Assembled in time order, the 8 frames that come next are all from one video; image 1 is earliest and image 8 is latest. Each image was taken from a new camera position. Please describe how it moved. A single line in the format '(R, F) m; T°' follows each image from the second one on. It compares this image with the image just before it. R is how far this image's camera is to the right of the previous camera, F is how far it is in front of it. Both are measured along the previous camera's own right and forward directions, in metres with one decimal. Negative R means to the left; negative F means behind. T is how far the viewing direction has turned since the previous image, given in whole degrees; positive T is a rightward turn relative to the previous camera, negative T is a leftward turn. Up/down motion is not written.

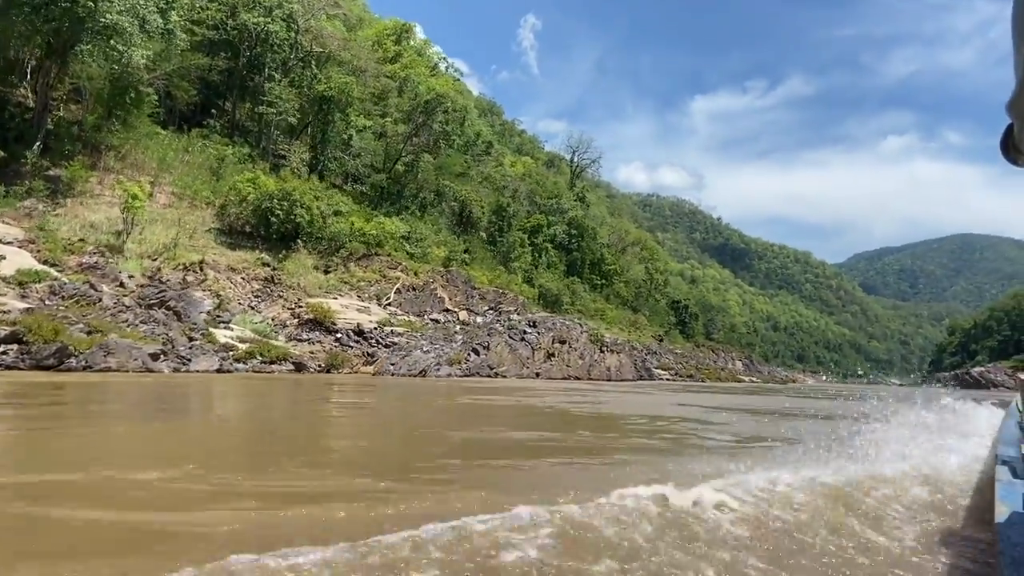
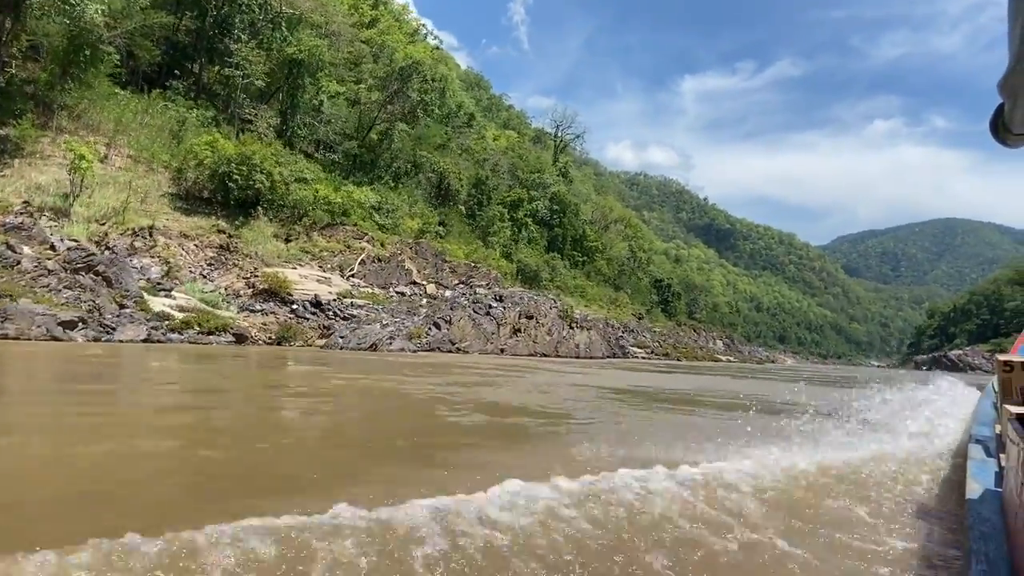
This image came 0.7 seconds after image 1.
(+0.7, +1.0) m; +1°
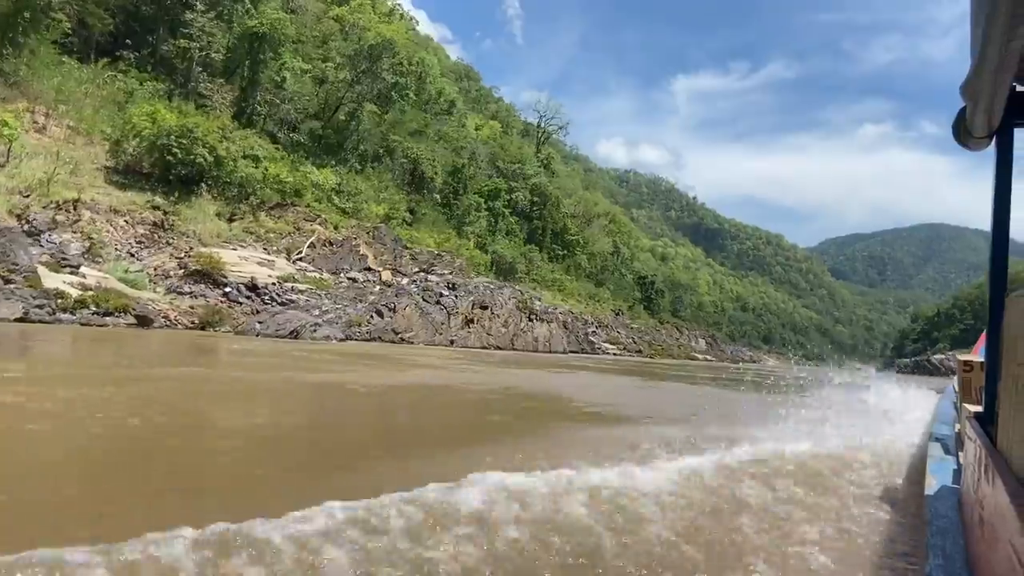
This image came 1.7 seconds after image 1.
(+1.2, +1.5) m; +1°
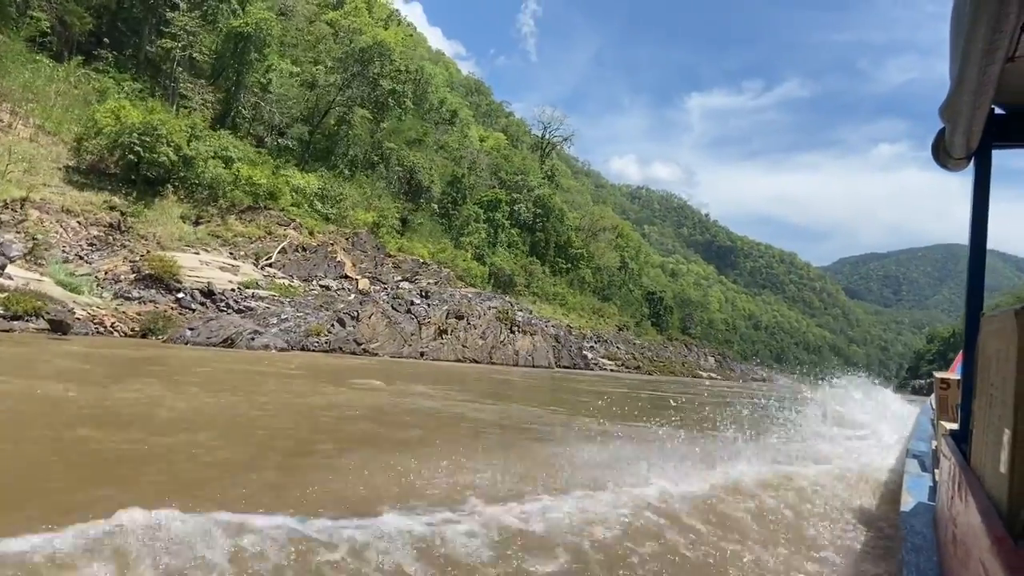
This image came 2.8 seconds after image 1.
(+1.1, +1.7) m; -1°
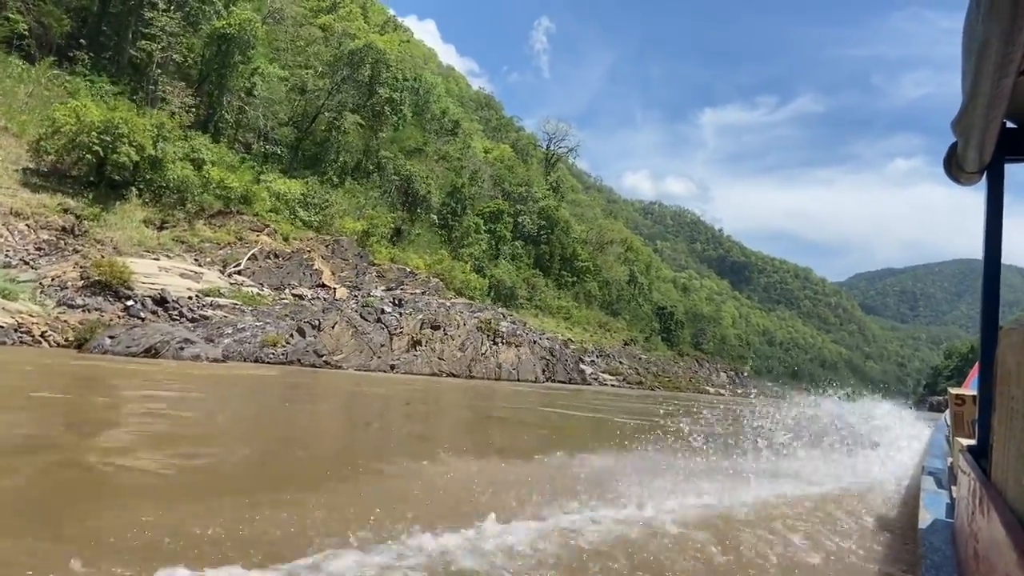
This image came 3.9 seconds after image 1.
(+0.9, +1.8) m; -1°
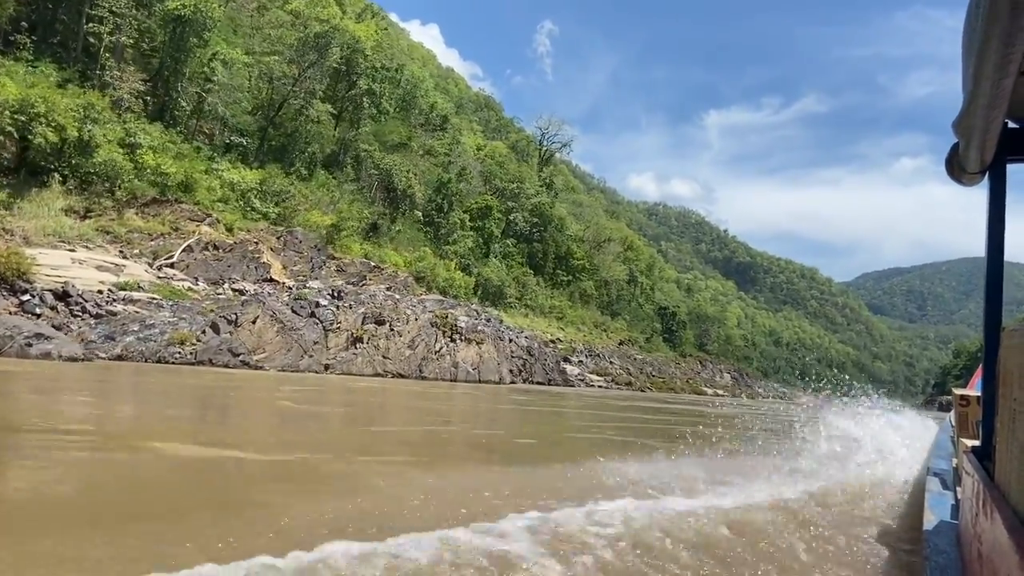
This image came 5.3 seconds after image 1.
(+1.3, +2.3) m; 0°
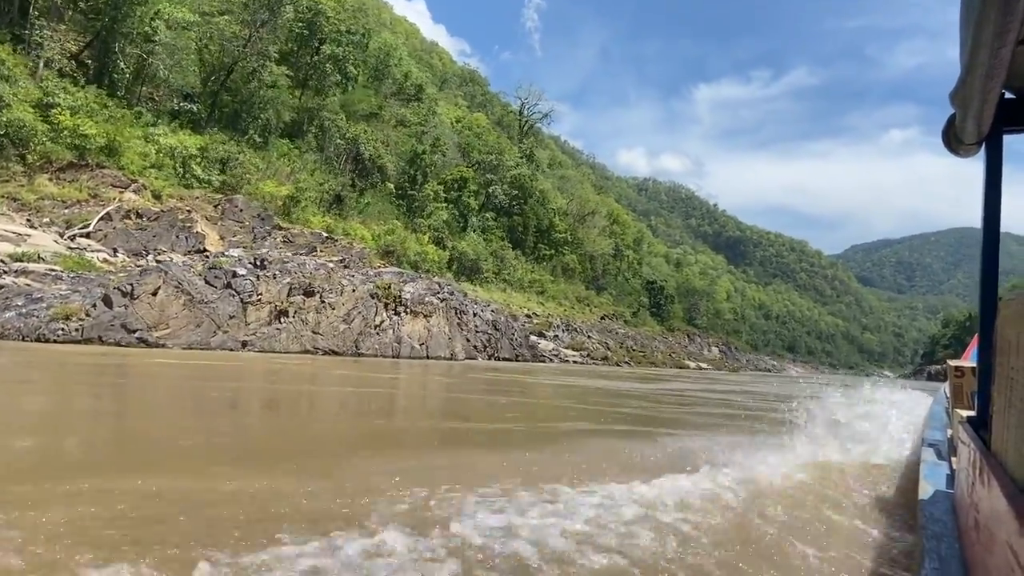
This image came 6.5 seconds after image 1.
(+1.1, +1.8) m; +1°
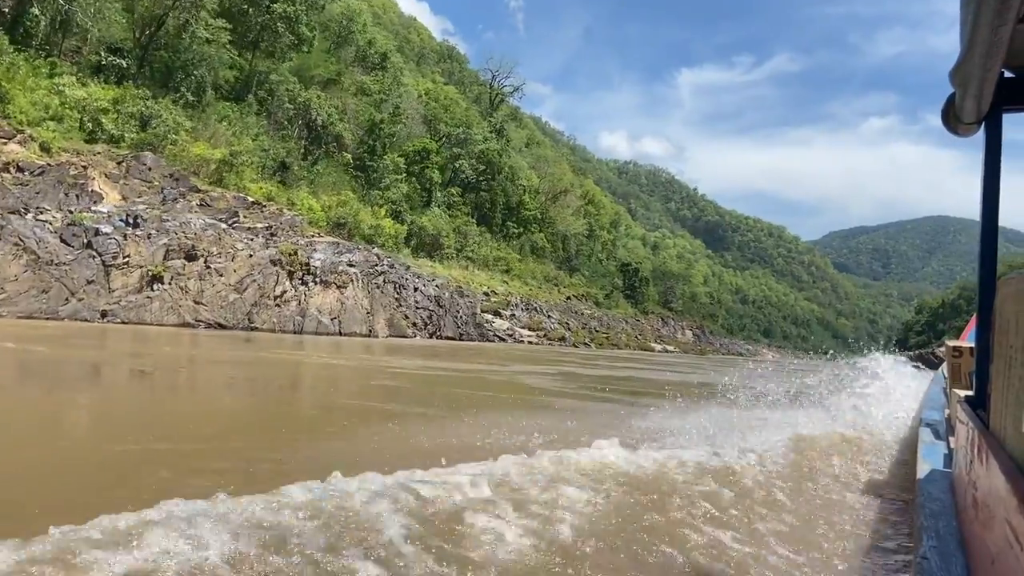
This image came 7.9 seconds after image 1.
(+1.3, +1.9) m; +2°
